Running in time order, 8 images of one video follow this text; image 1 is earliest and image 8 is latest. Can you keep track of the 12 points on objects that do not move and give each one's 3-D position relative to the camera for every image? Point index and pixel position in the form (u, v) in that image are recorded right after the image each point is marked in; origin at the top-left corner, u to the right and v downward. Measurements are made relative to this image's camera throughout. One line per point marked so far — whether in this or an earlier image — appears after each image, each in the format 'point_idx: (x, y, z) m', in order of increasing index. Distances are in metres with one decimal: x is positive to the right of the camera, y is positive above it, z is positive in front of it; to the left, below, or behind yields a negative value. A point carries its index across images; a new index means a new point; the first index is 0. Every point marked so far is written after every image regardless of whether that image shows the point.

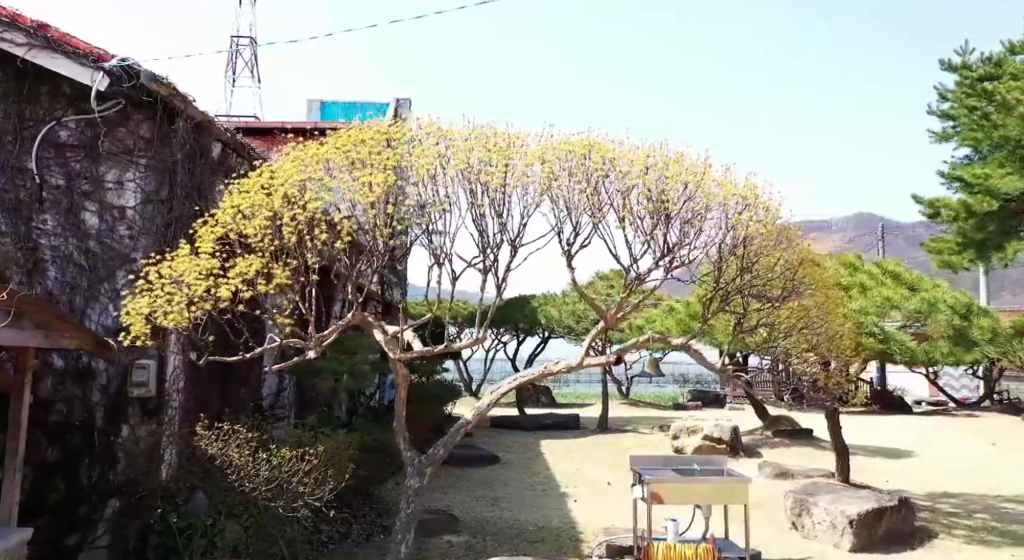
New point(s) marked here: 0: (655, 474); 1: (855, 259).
0: (+1.2, -1.7, +7.6) m
1: (+4.0, +0.2, +10.2) m
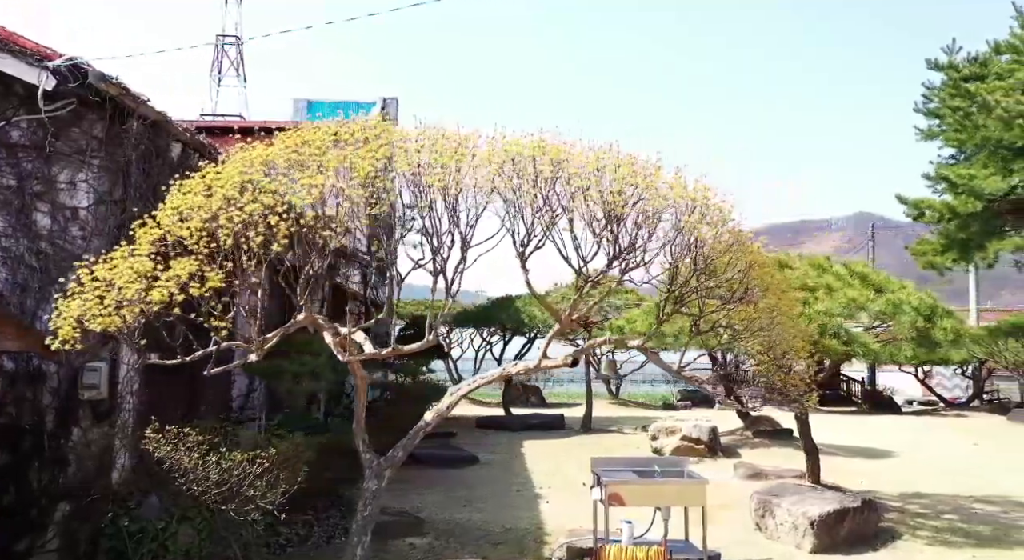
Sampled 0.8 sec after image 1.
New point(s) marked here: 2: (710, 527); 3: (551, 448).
0: (+0.9, -1.7, +7.5) m
1: (+3.7, +0.2, +10.2) m
2: (+2.2, -2.7, +9.5) m
3: (+0.9, -3.5, +18.1) m
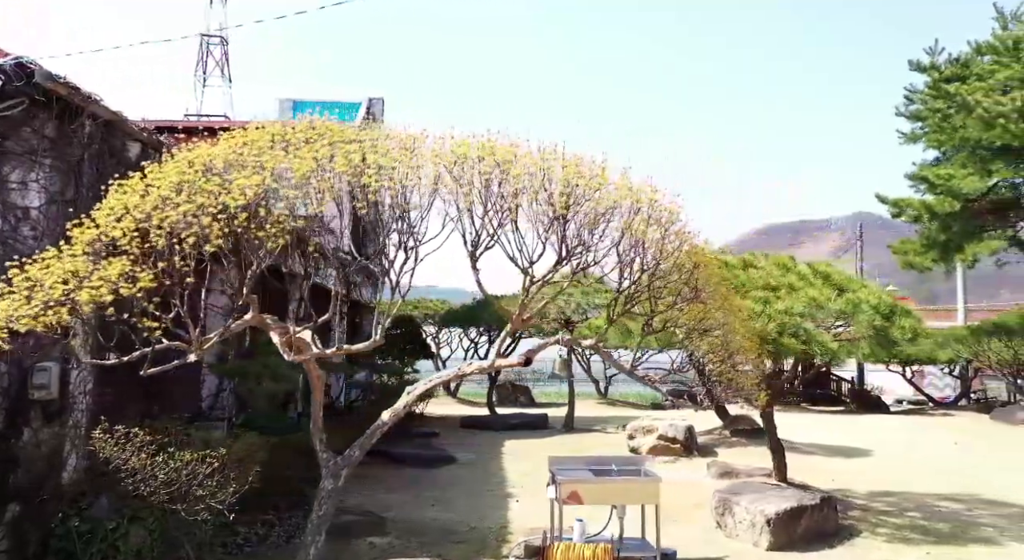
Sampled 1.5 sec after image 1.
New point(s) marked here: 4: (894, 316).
0: (+0.5, -1.7, +7.6) m
1: (+3.3, +0.2, +10.2) m
2: (+1.8, -2.7, +9.6) m
3: (+0.4, -3.5, +18.2) m
4: (+4.0, -0.4, +9.2) m
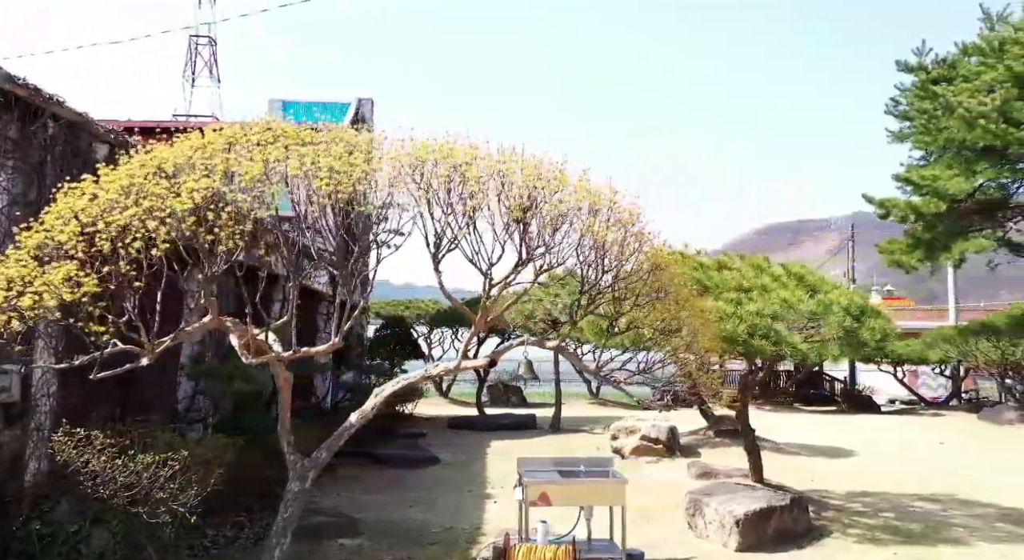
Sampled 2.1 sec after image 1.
0: (+0.2, -1.7, +7.6) m
1: (+3.0, +0.2, +10.3) m
2: (+1.5, -2.7, +9.6) m
3: (+0.1, -3.5, +18.2) m
4: (+3.7, -0.4, +9.2) m
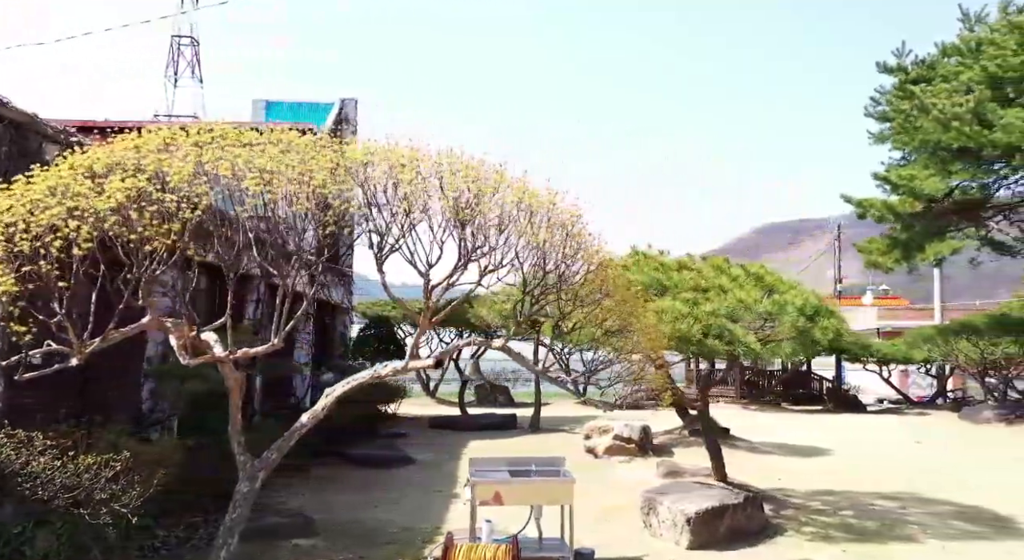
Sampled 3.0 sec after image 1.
0: (-0.2, -1.7, +7.6) m
1: (+2.5, +0.2, +10.3) m
2: (+1.0, -2.7, +9.6) m
3: (-0.4, -3.5, +18.2) m
4: (+3.3, -0.4, +9.3) m
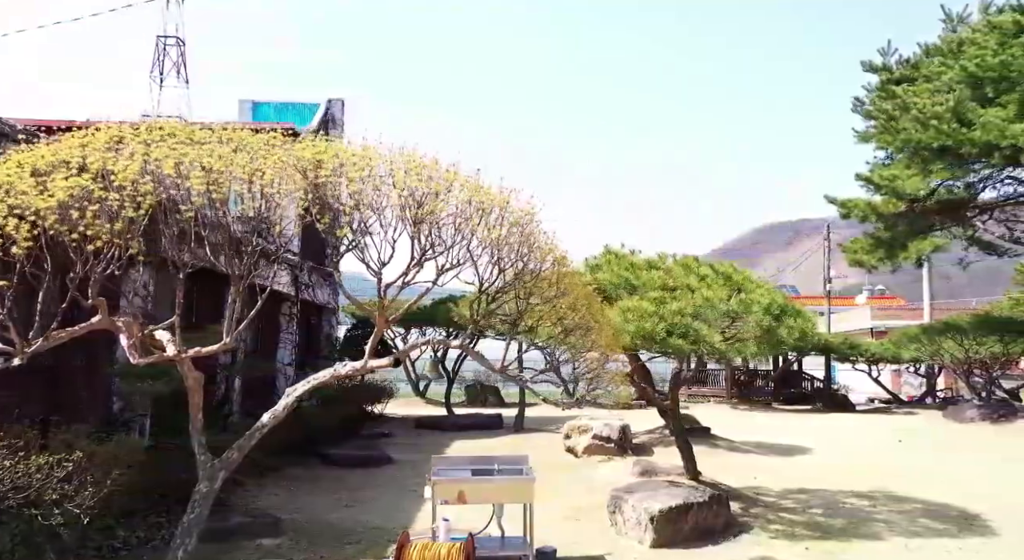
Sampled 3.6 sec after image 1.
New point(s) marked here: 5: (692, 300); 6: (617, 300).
0: (-0.5, -1.7, +7.6) m
1: (+2.1, +0.2, +10.3) m
2: (+0.7, -2.7, +9.6) m
3: (-0.8, -3.5, +18.2) m
4: (+2.9, -0.4, +9.3) m
5: (+1.9, -0.2, +9.0) m
6: (+1.2, -0.2, +9.5) m
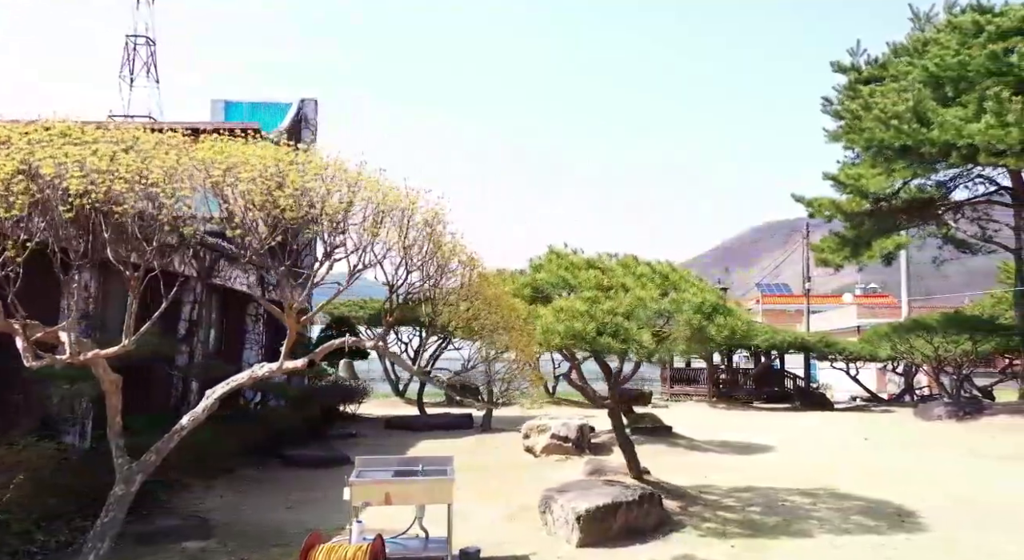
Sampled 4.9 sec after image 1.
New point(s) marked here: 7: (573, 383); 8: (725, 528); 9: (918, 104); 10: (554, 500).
0: (-1.2, -1.7, +7.6) m
1: (+1.4, +0.2, +10.3) m
2: (0.0, -2.7, +9.6) m
3: (-1.7, -3.5, +18.2) m
4: (+2.2, -0.4, +9.3) m
5: (+1.2, -0.2, +9.0) m
6: (+0.4, -0.2, +9.5) m
7: (+0.7, -1.2, +10.2) m
8: (+2.2, -2.6, +8.9) m
9: (+7.7, +3.3, +16.3) m
10: (+0.4, -2.2, +8.7) m
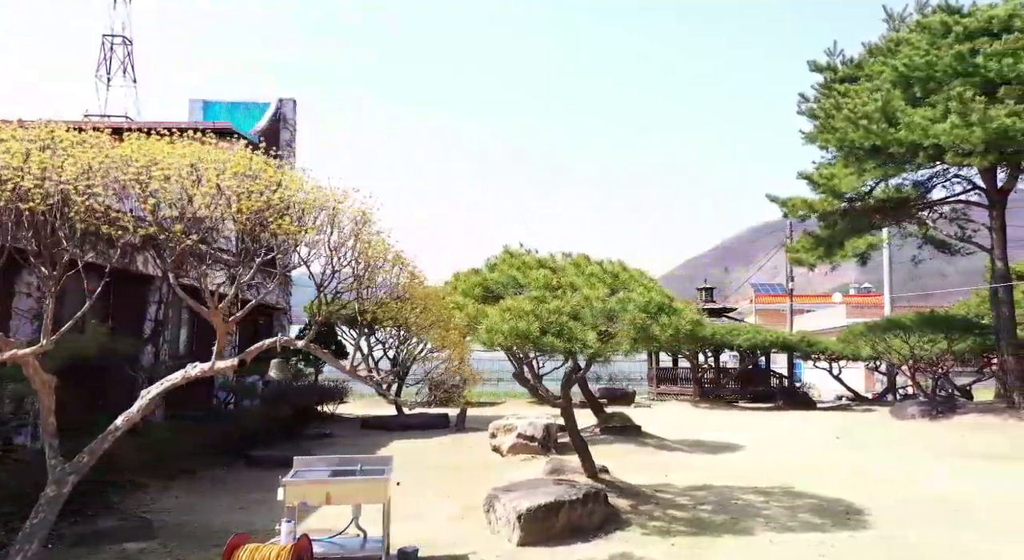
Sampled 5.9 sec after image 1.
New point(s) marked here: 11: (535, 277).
0: (-1.8, -1.7, +7.6) m
1: (+0.8, +0.3, +10.3) m
2: (-0.6, -2.7, +9.6) m
3: (-2.3, -3.5, +18.1) m
4: (+1.6, -0.4, +9.3) m
5: (+0.6, -0.2, +9.0) m
6: (-0.1, -0.2, +9.5) m
7: (+0.1, -1.2, +10.2) m
8: (+1.6, -2.6, +8.9) m
9: (+7.0, +3.3, +16.4) m
10: (-0.1, -2.2, +8.7) m
11: (+0.2, 0.0, +9.5) m
